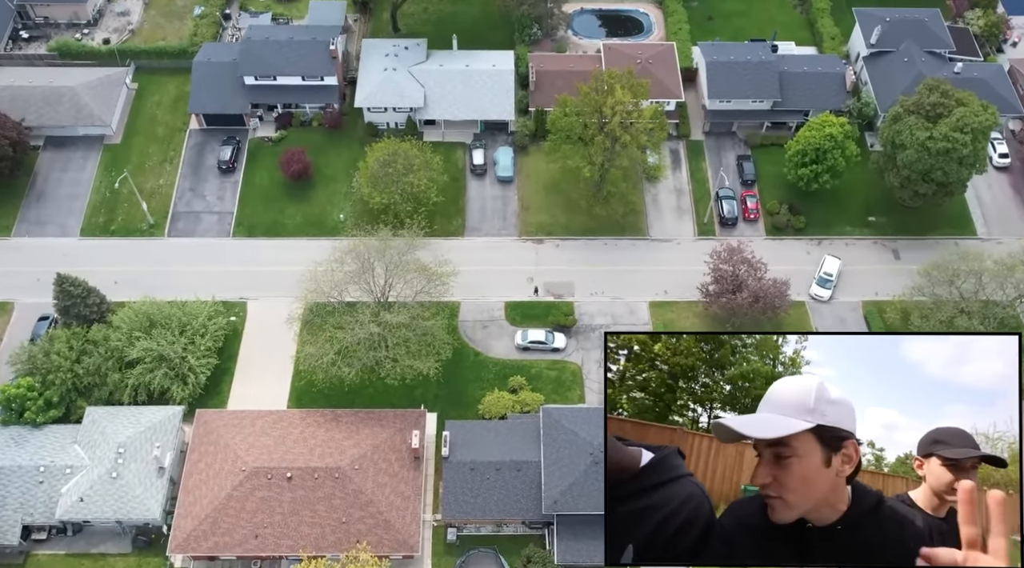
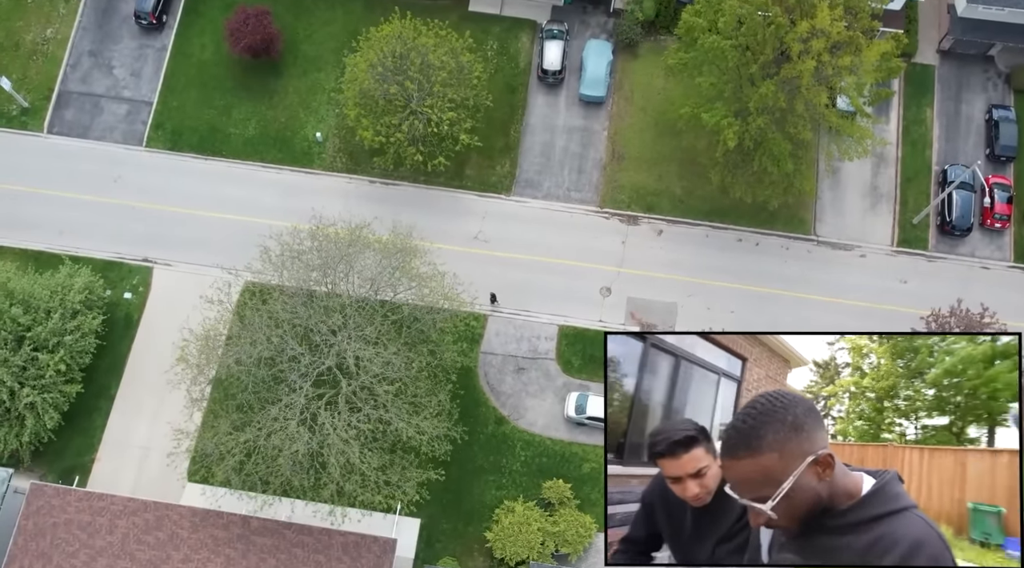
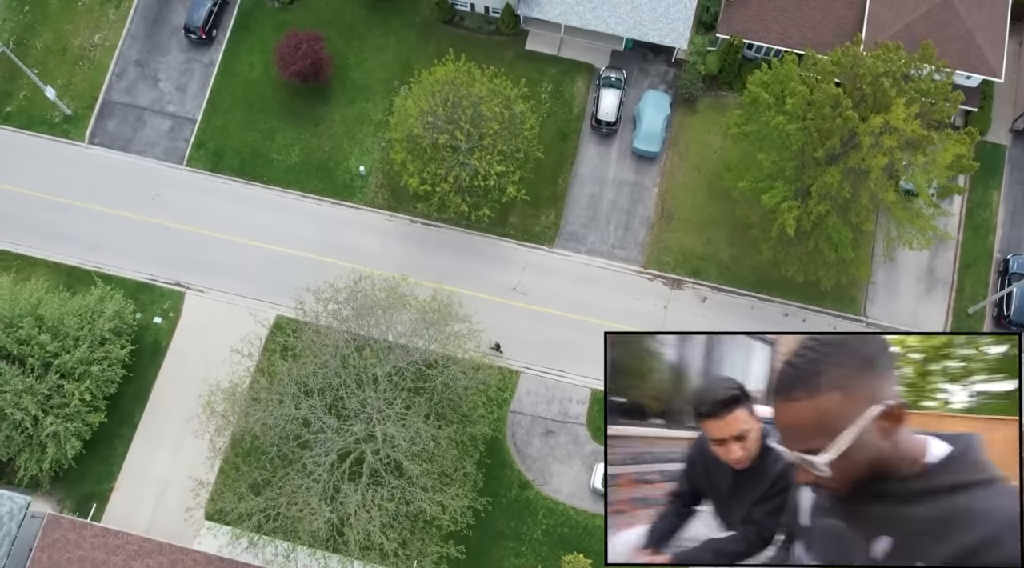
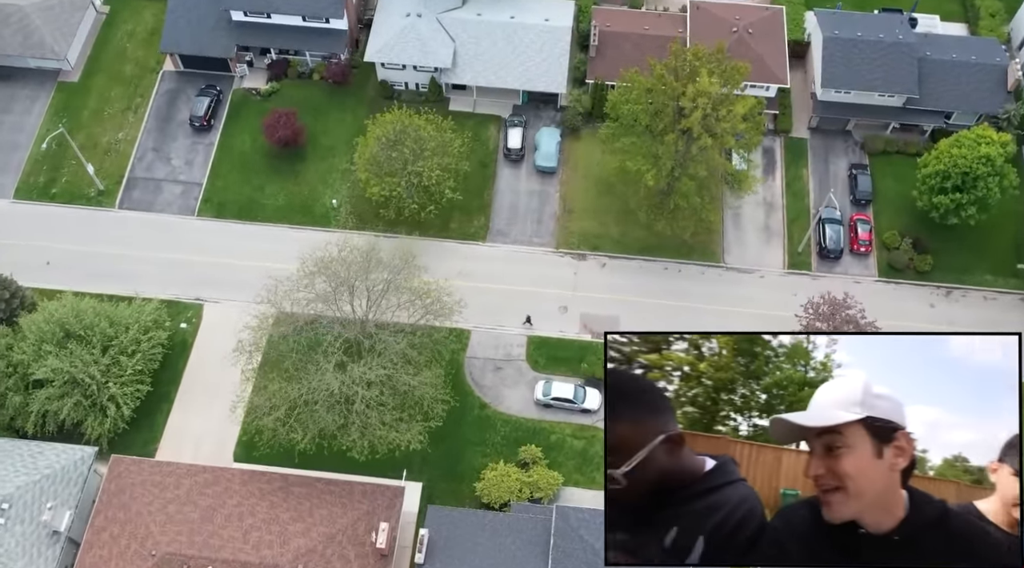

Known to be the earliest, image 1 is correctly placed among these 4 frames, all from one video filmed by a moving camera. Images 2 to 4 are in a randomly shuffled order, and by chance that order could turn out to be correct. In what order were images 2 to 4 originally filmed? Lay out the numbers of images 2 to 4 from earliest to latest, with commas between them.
4, 2, 3
